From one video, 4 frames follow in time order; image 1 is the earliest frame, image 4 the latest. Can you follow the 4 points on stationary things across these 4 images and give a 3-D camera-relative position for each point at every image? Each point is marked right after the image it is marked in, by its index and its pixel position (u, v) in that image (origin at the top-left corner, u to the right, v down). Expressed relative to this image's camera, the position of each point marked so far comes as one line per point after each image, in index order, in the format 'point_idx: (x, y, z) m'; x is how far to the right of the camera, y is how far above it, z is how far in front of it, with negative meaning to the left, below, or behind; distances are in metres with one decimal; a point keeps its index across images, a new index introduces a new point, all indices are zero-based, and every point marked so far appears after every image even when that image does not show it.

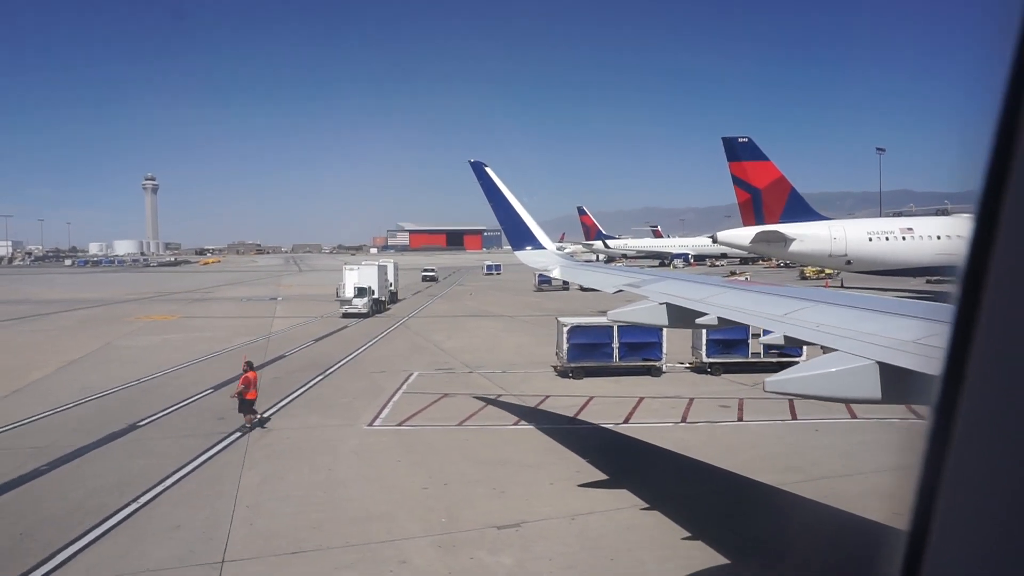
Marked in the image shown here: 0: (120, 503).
0: (-6.2, -3.4, +10.9) m
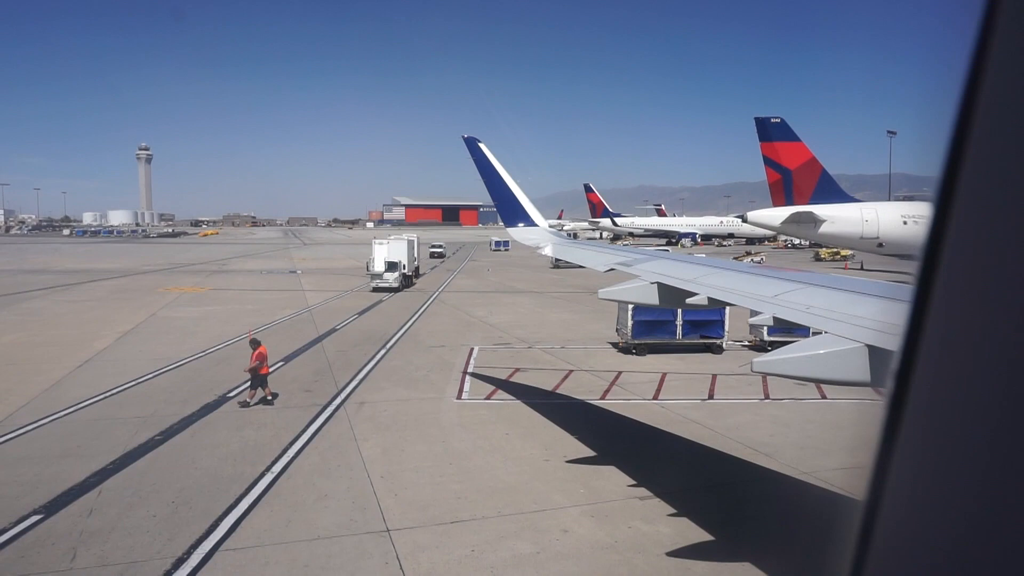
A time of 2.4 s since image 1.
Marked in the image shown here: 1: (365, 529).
0: (-4.1, -3.0, +11.1) m
1: (-1.9, -3.2, +9.2) m
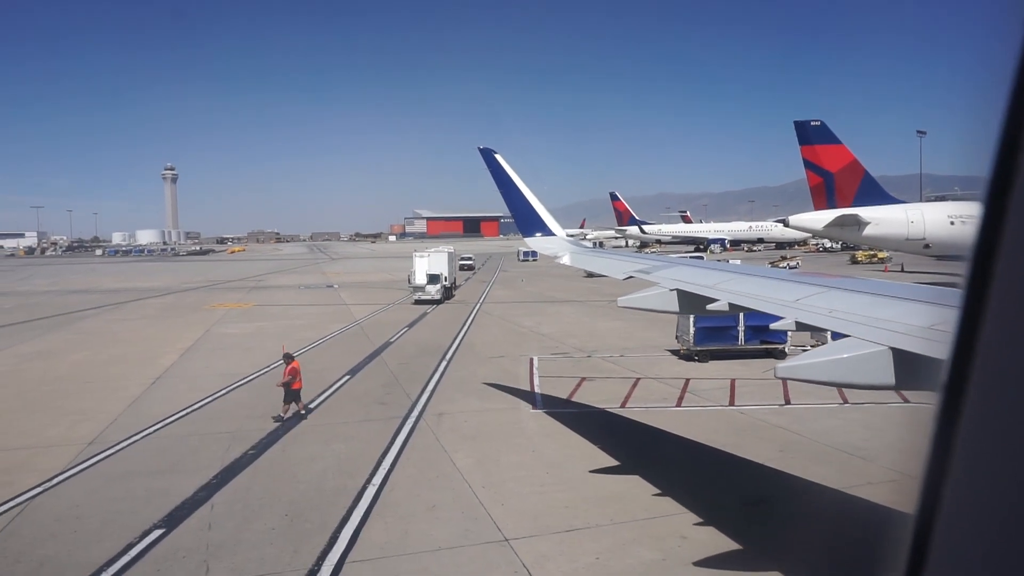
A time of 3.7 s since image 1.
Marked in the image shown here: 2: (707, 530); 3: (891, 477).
0: (-2.5, -3.2, +11.2) m
1: (-0.4, -3.3, +9.2) m
2: (+2.6, -3.3, +9.3) m
3: (+6.3, -3.1, +11.4) m
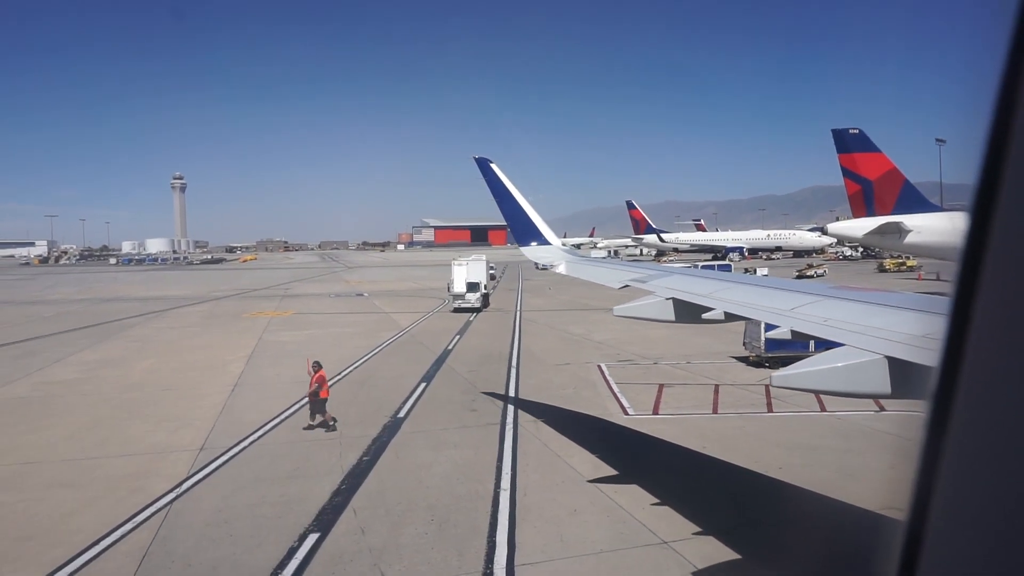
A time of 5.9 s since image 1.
0: (-0.4, -3.3, +11.3) m
1: (+1.7, -3.4, +9.3) m
2: (+4.7, -3.3, +9.3) m
3: (+8.4, -3.2, +11.5) m
